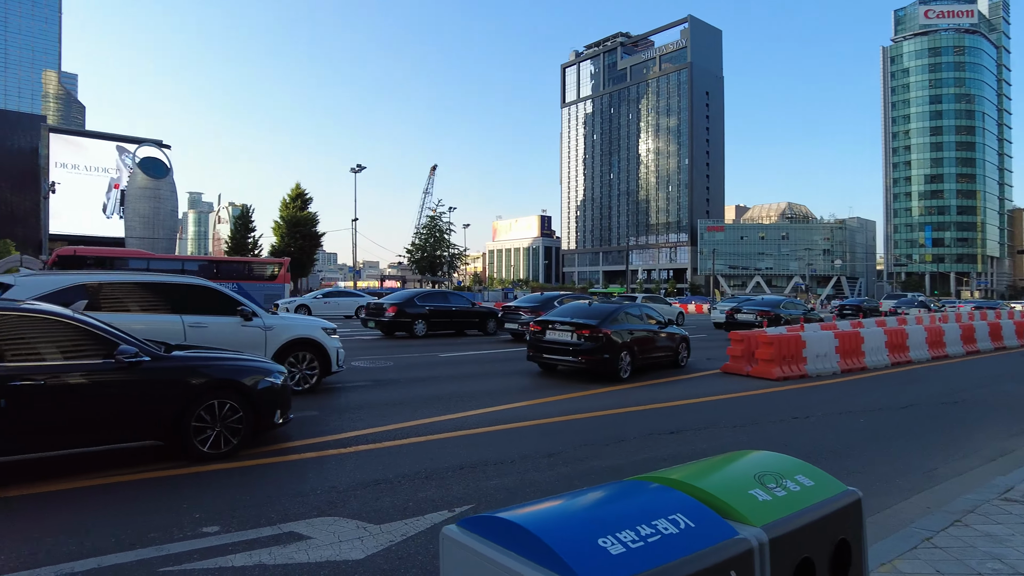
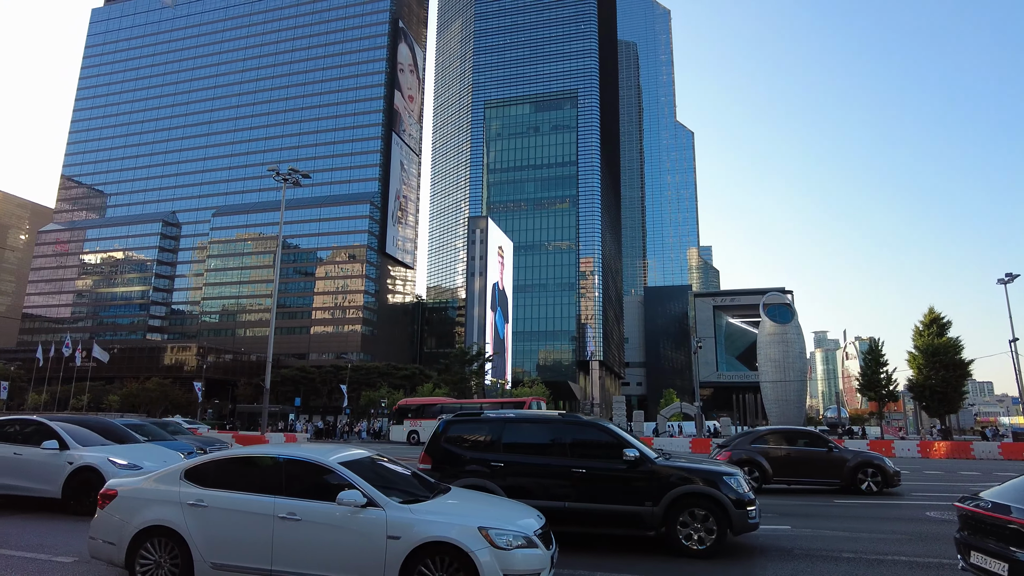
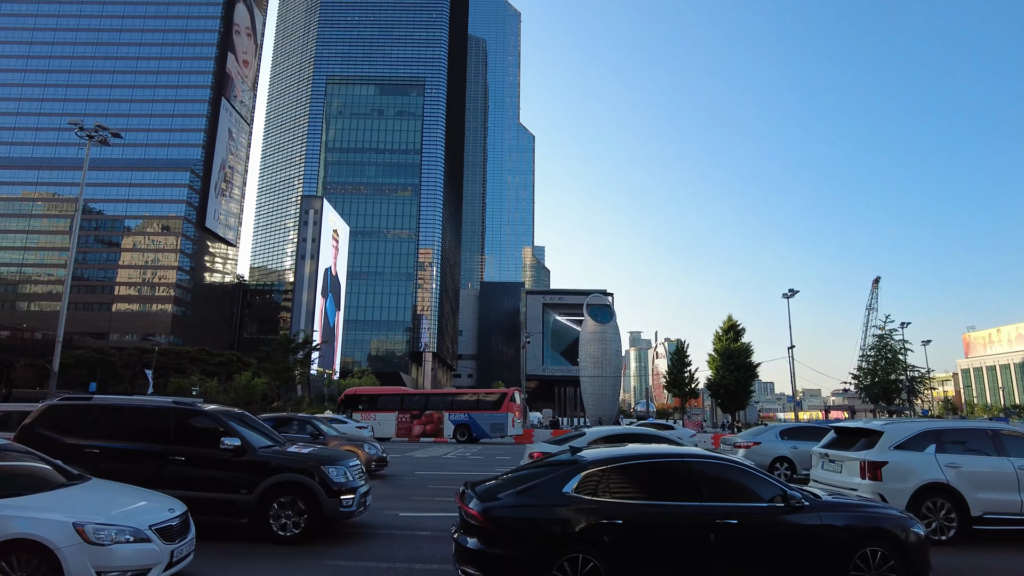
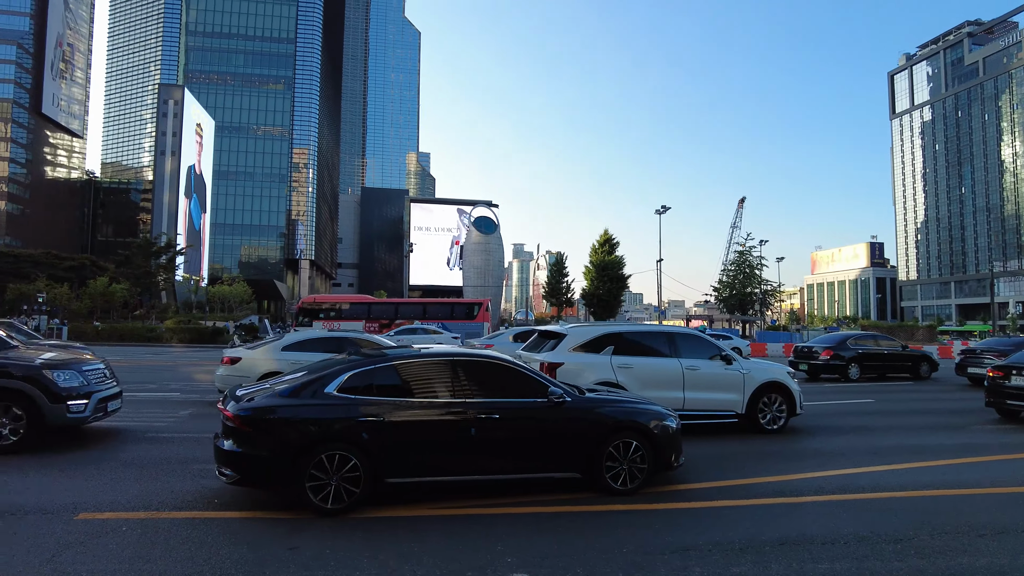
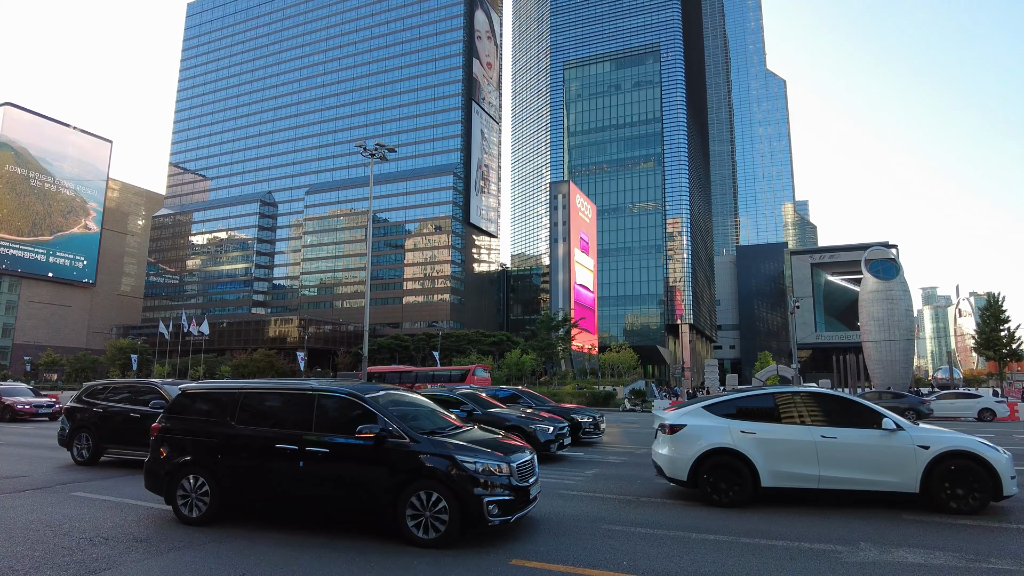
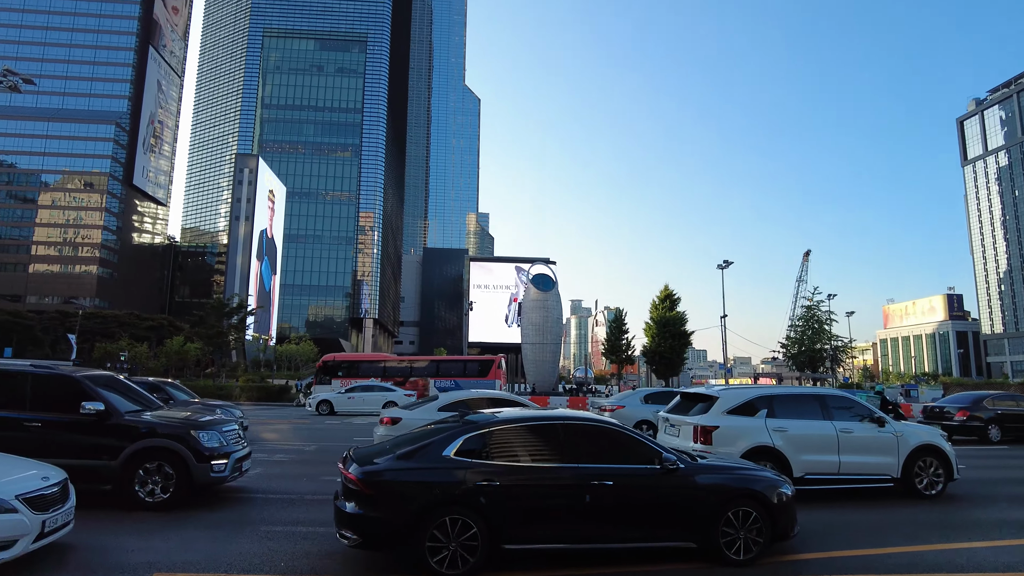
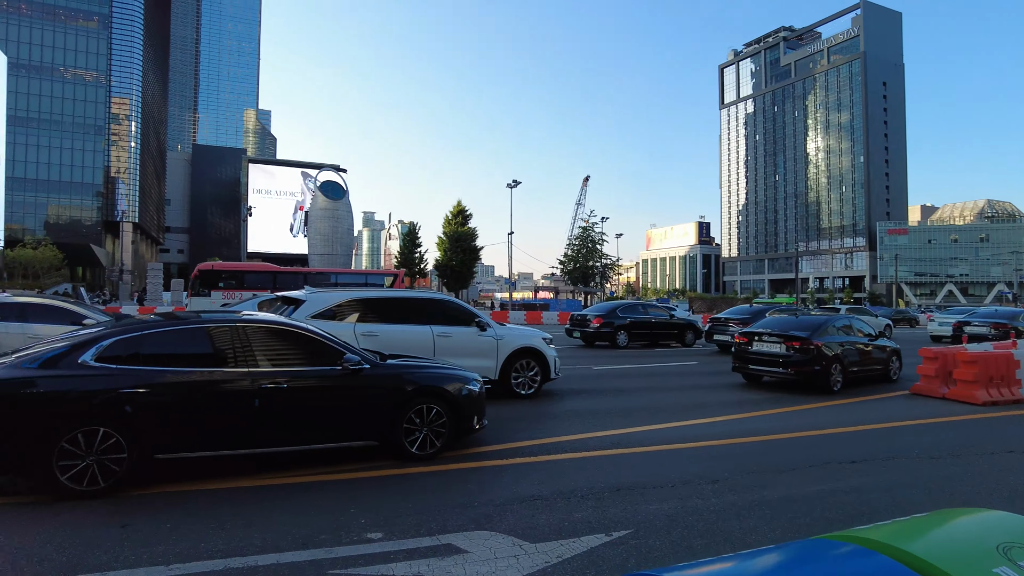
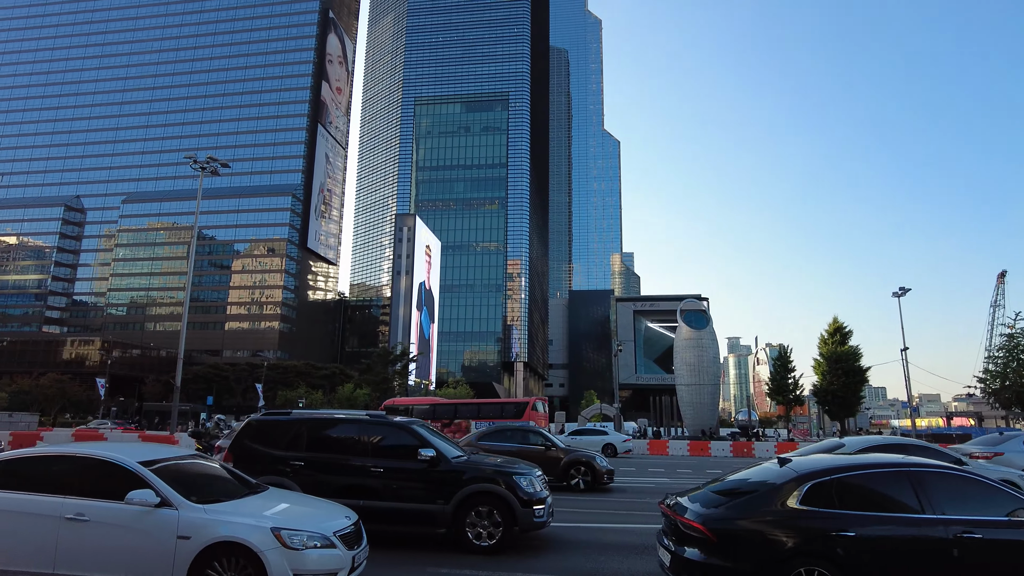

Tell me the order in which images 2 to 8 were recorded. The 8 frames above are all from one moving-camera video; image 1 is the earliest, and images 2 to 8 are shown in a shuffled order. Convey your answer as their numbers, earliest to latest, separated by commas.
7, 4, 6, 3, 8, 2, 5
